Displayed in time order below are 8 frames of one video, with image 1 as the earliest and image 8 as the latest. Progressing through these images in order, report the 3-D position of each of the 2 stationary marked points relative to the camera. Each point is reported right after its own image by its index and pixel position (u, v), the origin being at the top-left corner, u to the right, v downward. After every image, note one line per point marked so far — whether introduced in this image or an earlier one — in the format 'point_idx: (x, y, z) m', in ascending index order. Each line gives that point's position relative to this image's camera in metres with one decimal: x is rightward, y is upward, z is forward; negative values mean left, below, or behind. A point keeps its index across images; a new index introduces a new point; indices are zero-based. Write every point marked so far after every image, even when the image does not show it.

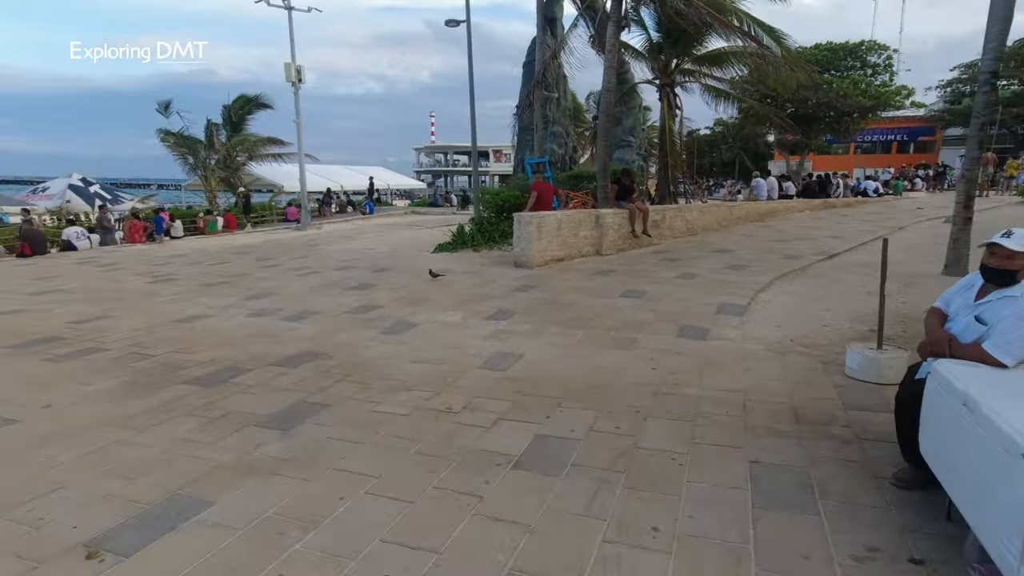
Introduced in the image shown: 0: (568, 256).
0: (+1.2, +0.7, +12.5) m
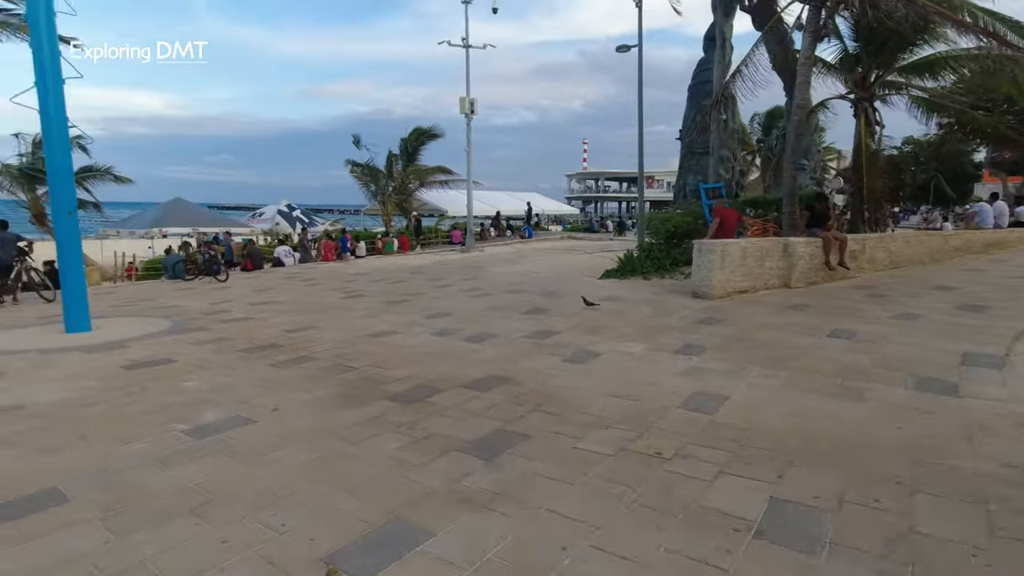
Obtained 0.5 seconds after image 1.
0: (+4.9, 0.0, +11.4) m
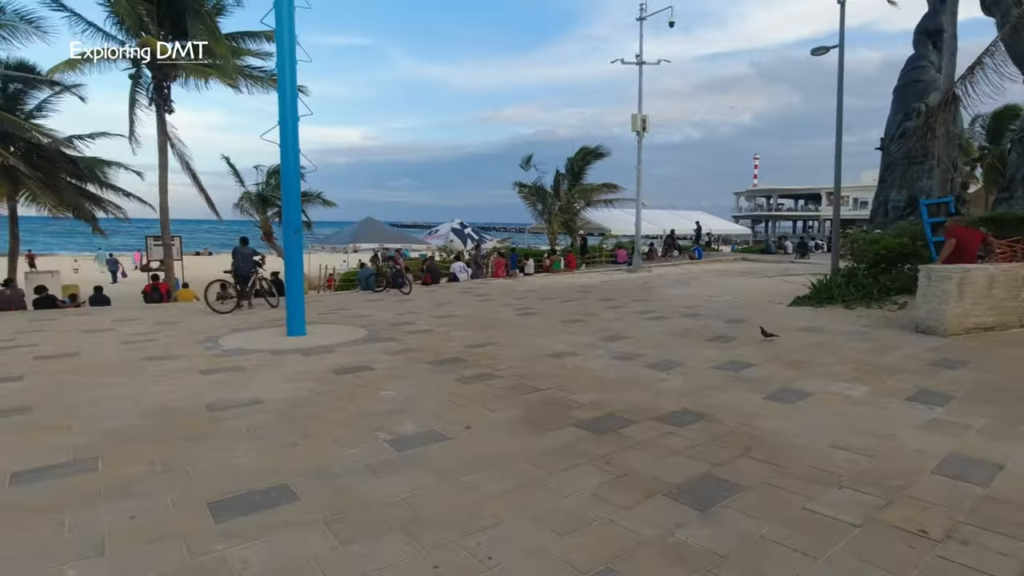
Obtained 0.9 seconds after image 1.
0: (+8.1, -0.6, +9.3) m
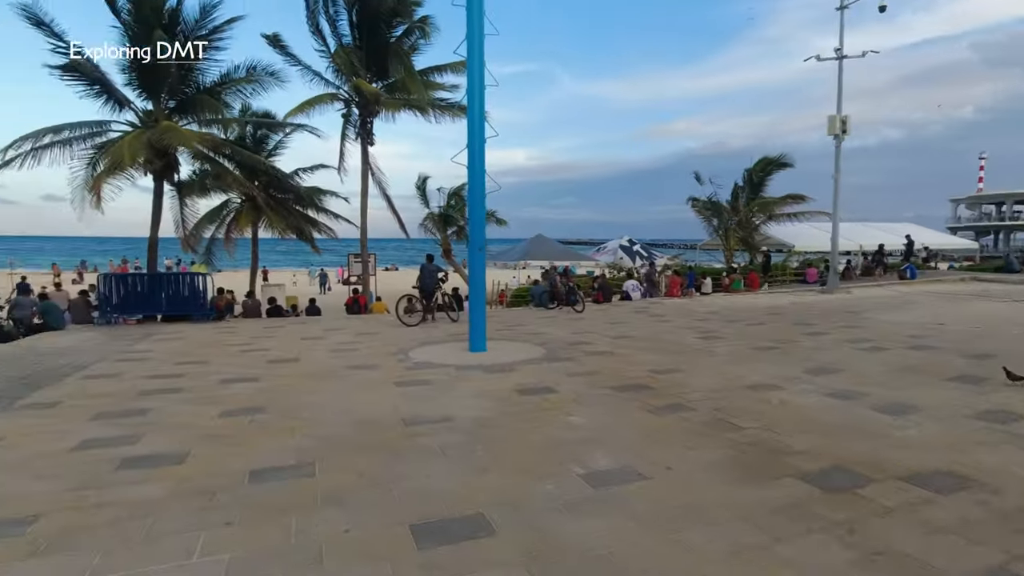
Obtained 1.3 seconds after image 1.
0: (+10.6, -1.0, +6.2) m
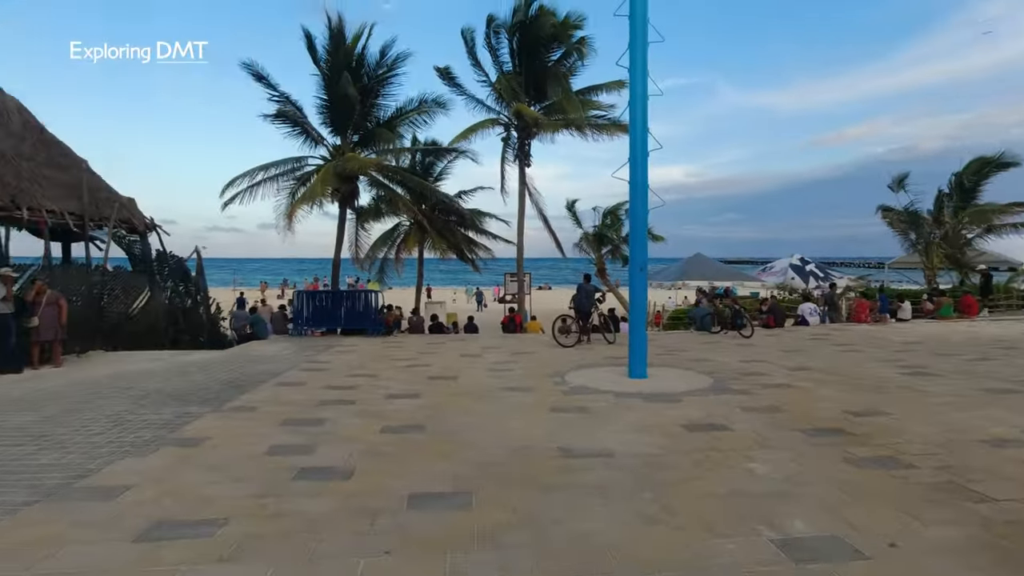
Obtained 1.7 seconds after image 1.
0: (+11.9, -1.4, +2.7) m
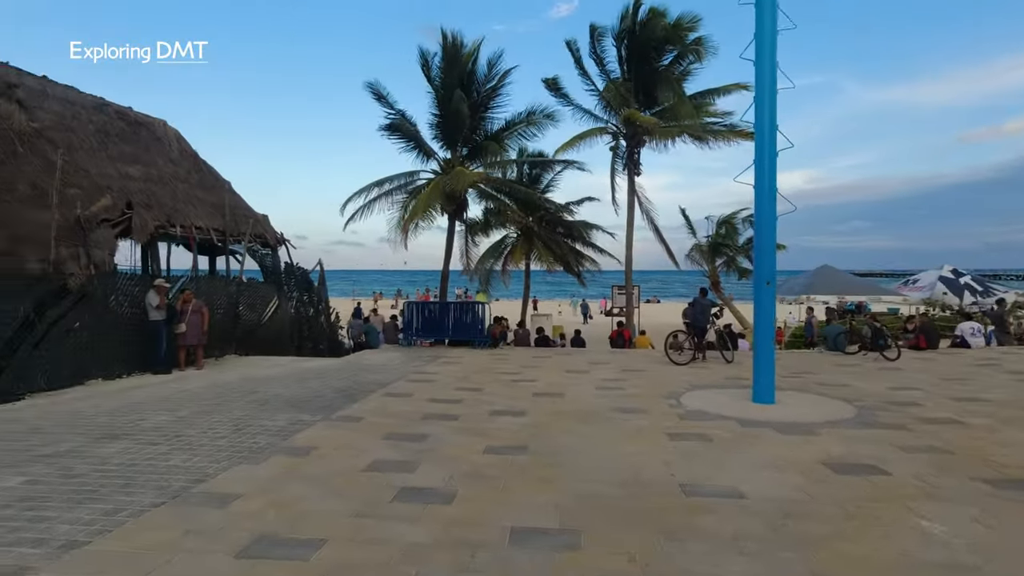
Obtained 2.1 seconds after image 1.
0: (+12.2, -1.5, 0.0) m
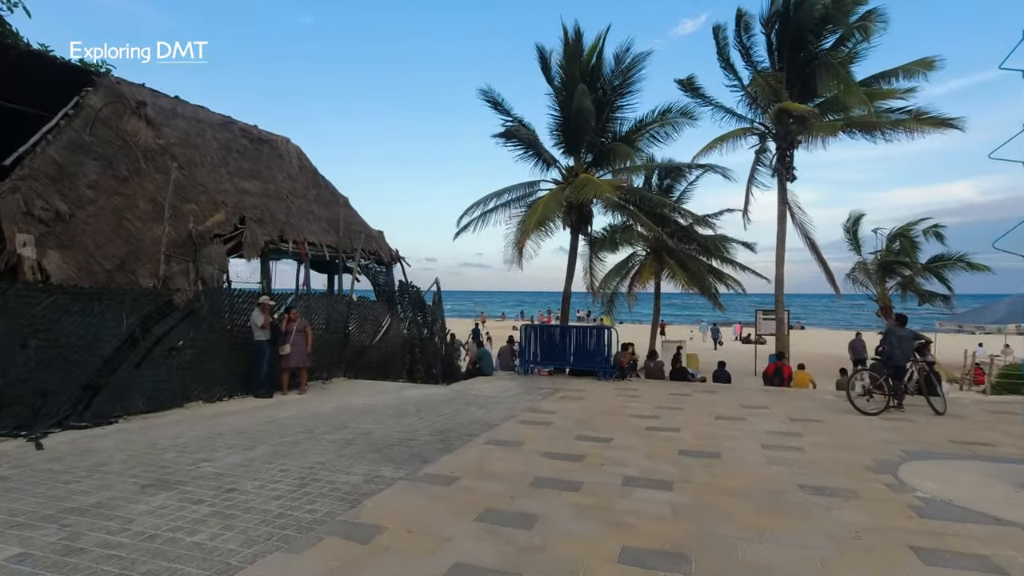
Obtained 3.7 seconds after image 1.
0: (+11.7, -1.5, -4.4) m
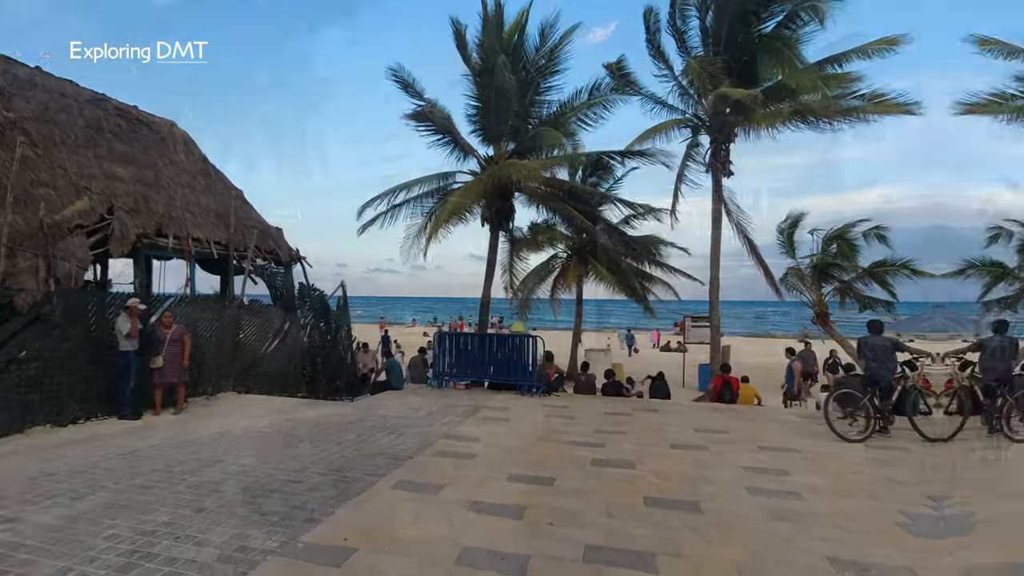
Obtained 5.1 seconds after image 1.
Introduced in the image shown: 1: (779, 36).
0: (+12.0, -1.4, -5.0) m
1: (+8.3, +6.7, +16.1) m
